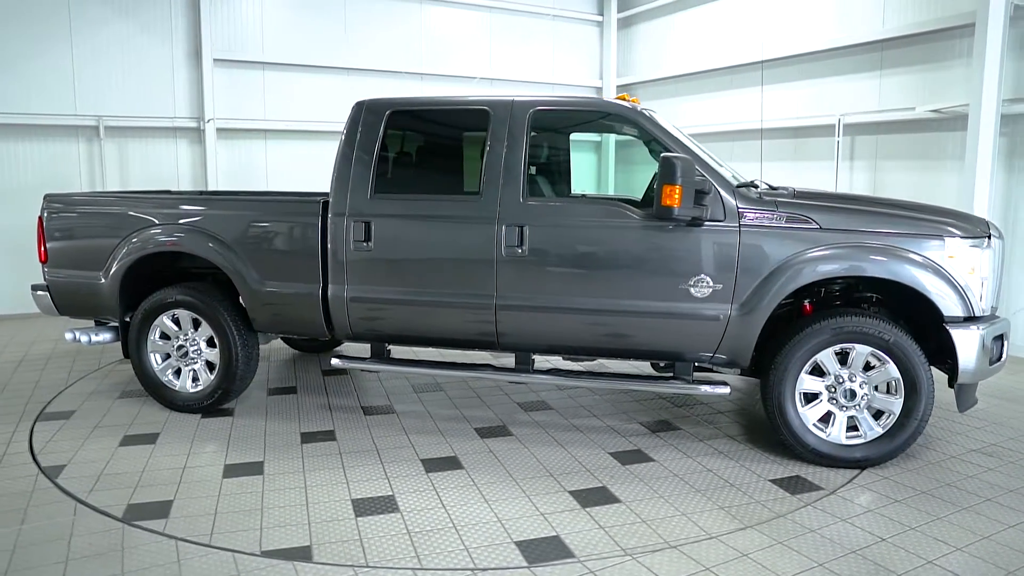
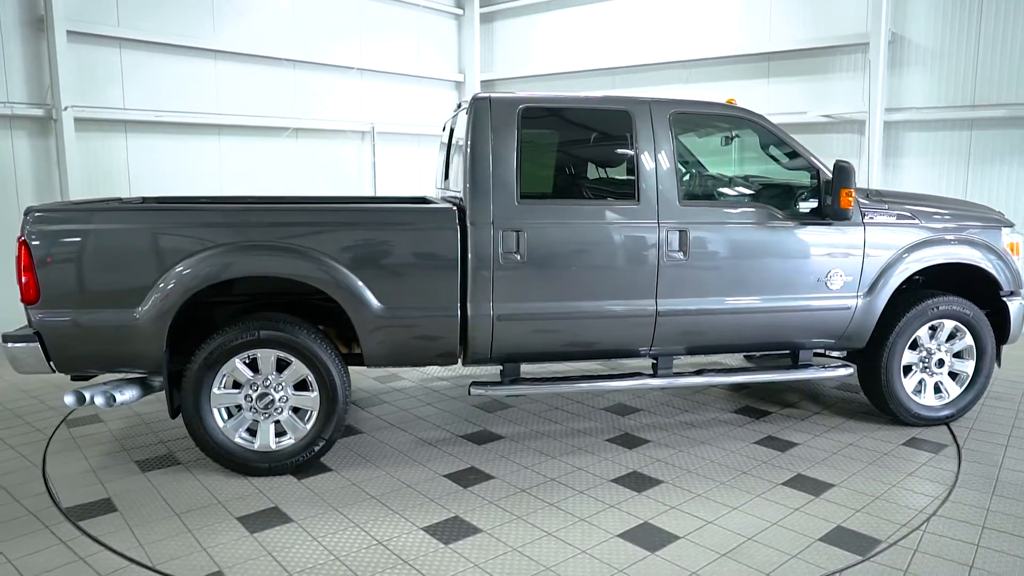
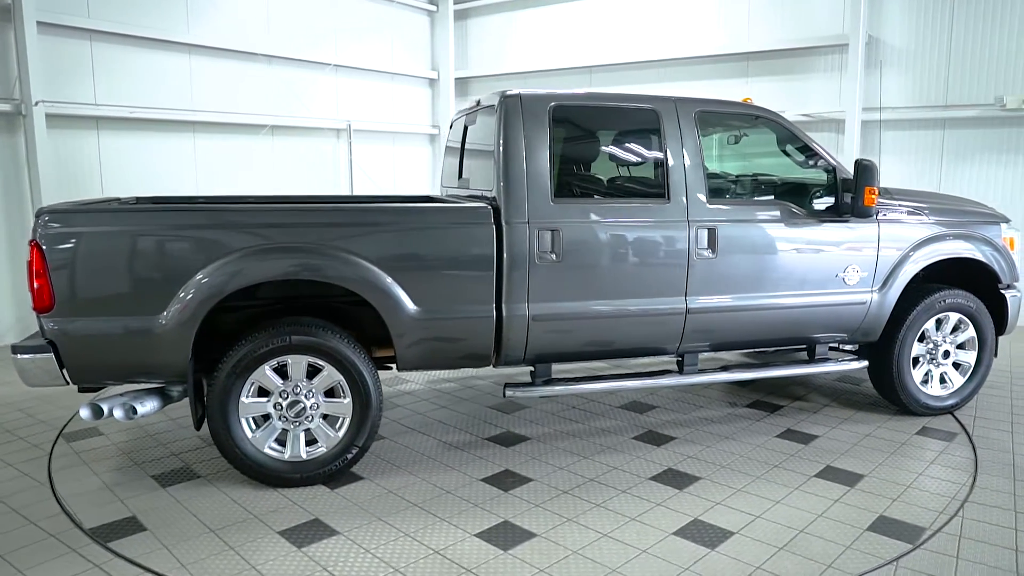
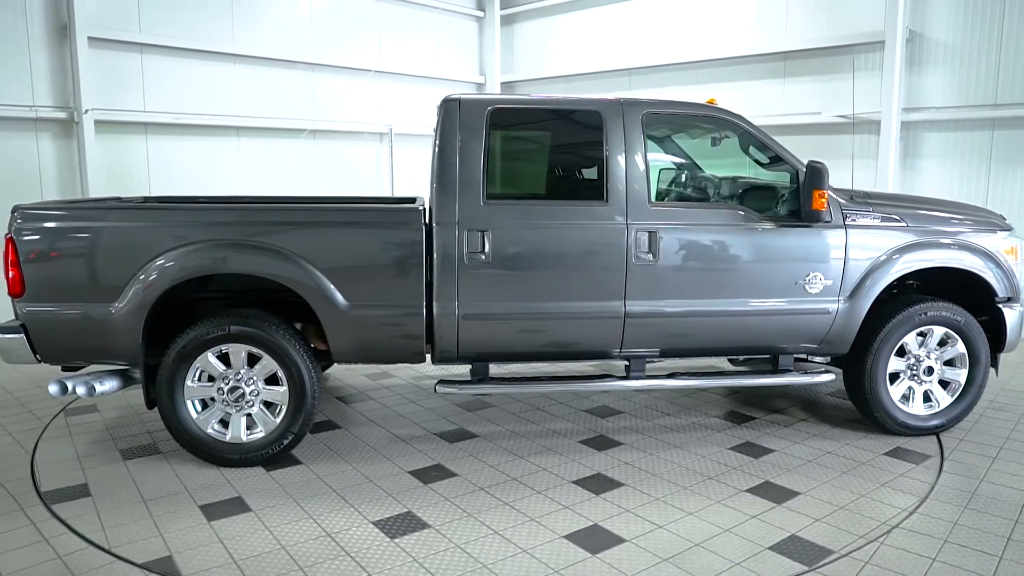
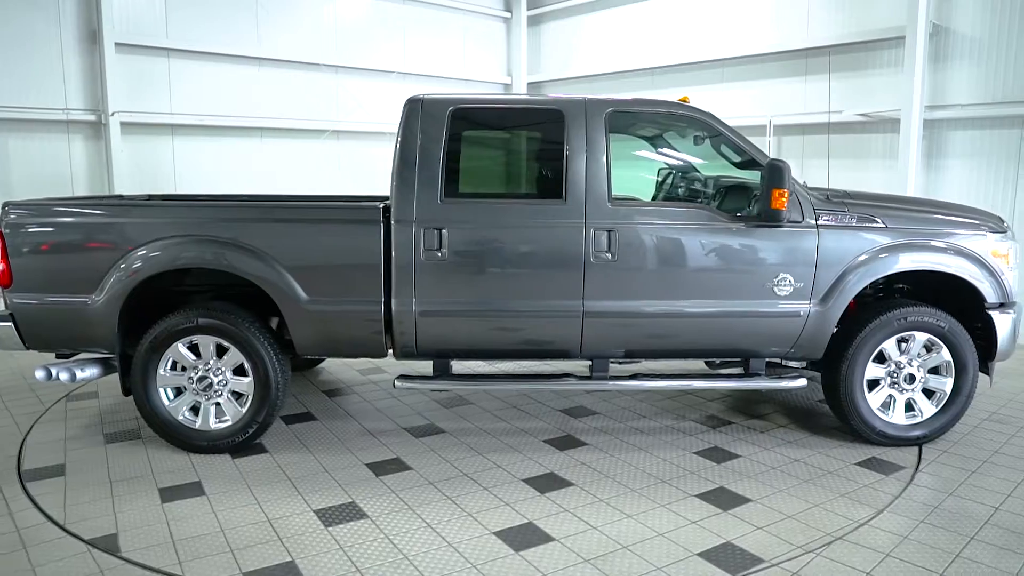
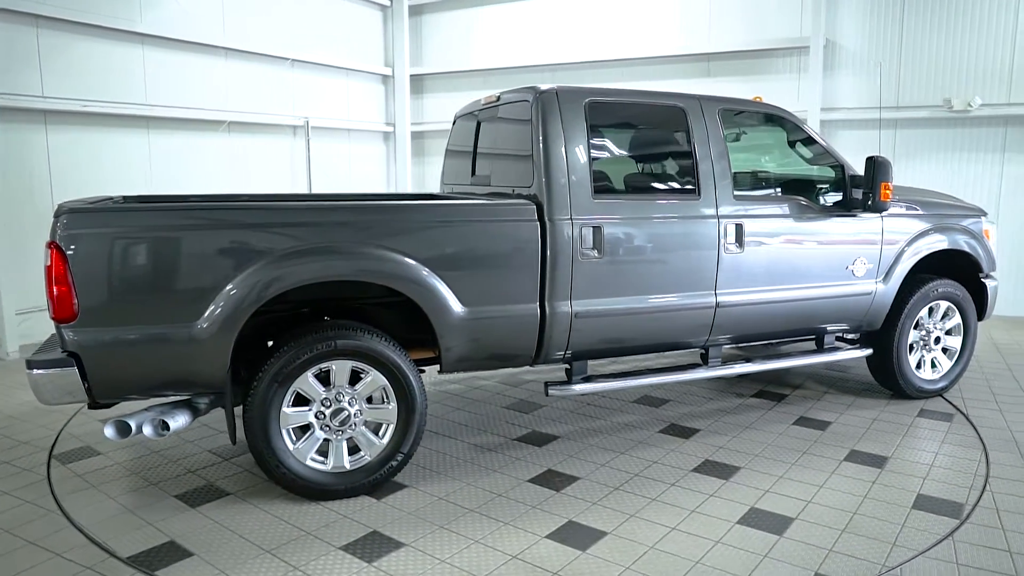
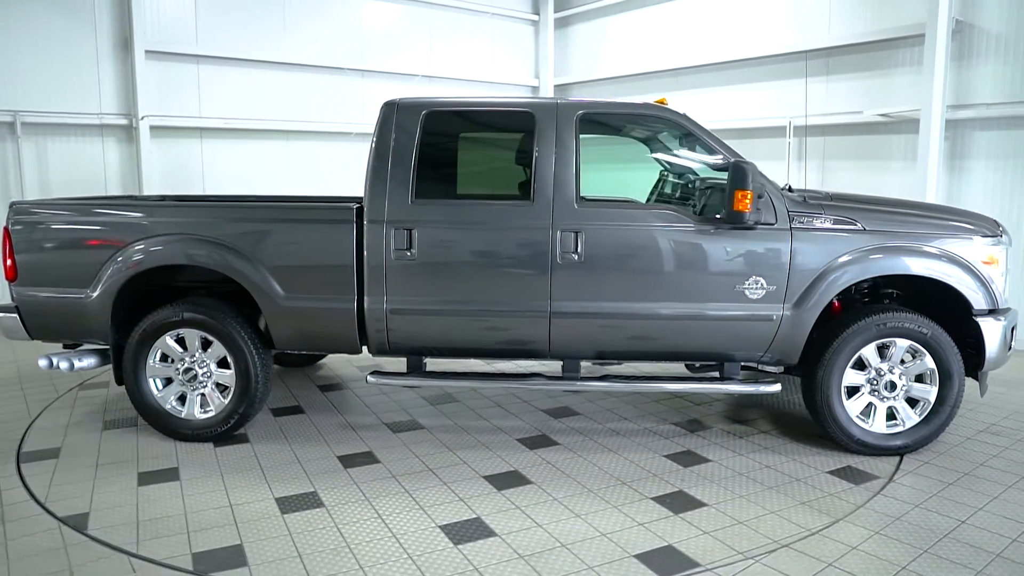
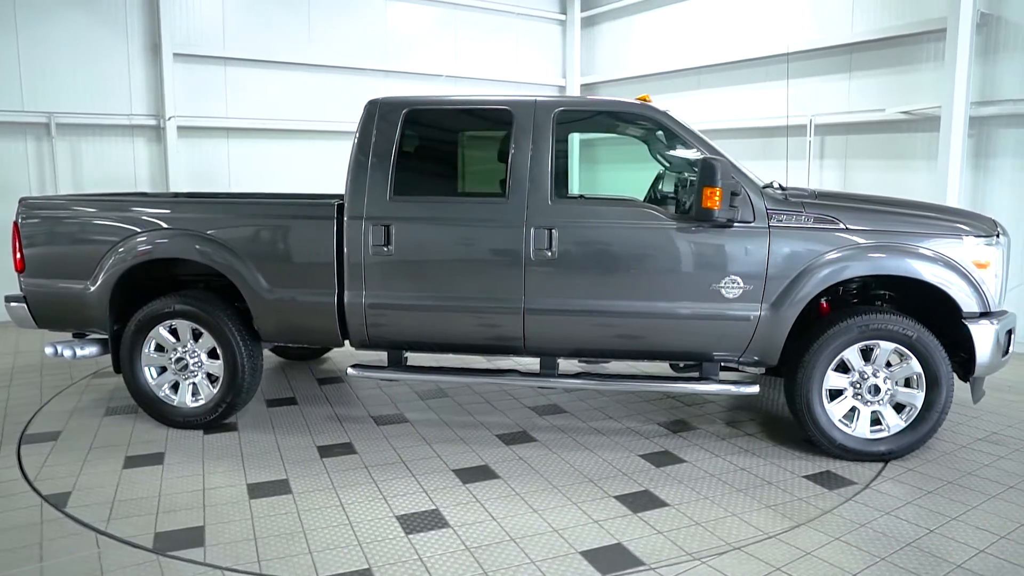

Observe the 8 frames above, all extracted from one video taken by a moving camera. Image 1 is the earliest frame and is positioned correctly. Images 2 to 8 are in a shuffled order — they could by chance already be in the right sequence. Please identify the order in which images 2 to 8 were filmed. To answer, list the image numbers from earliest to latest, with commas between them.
8, 7, 5, 4, 2, 3, 6
